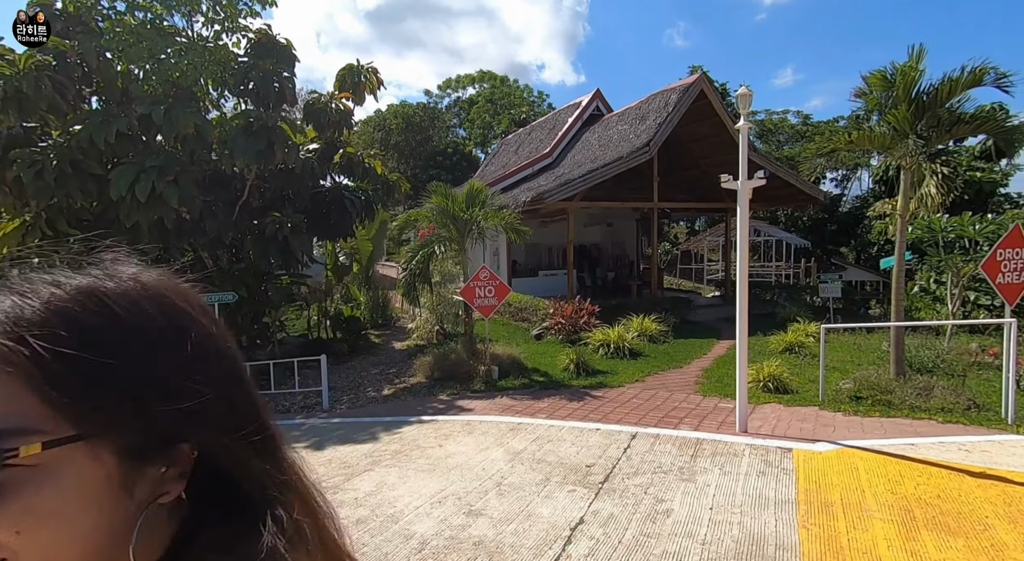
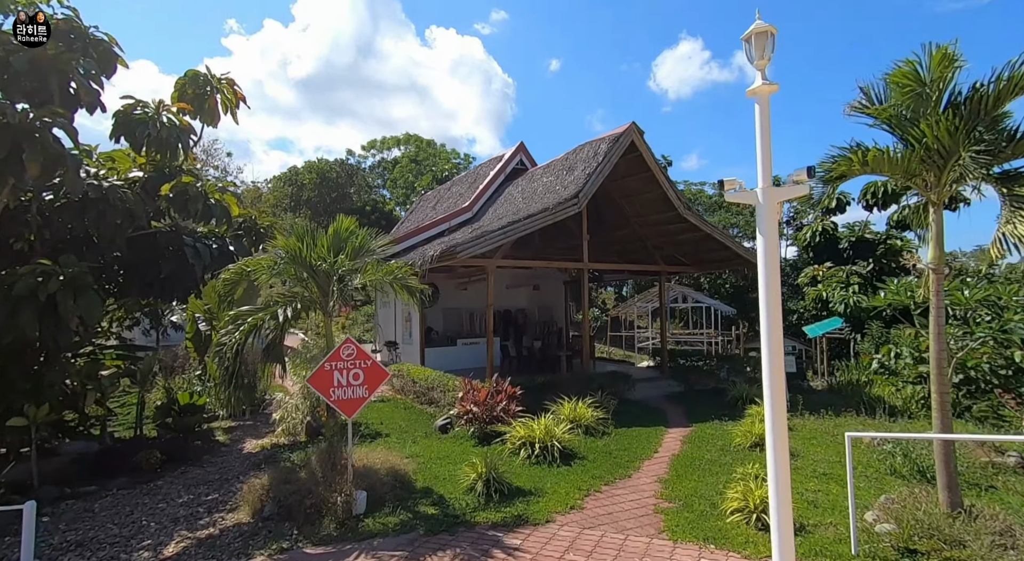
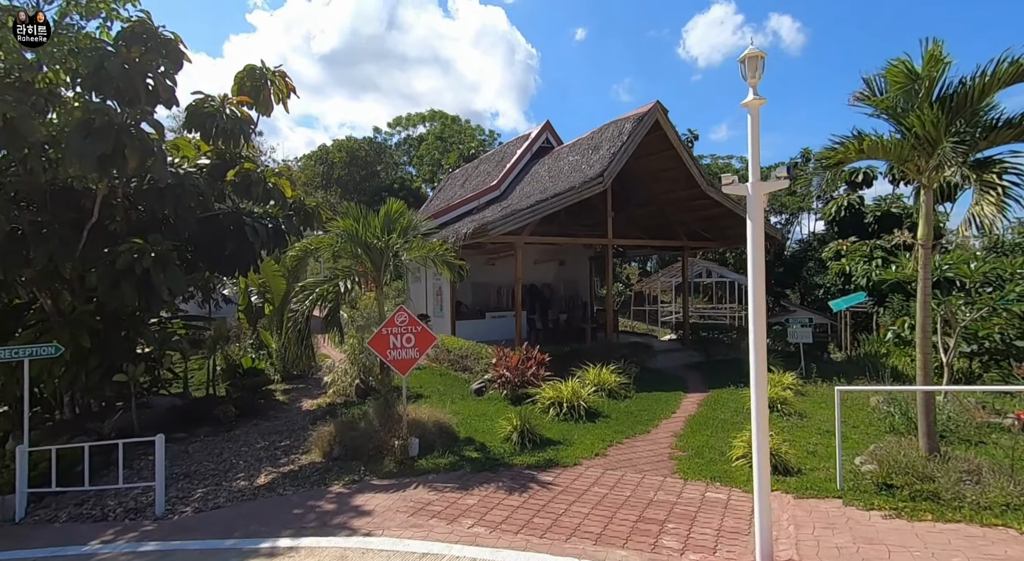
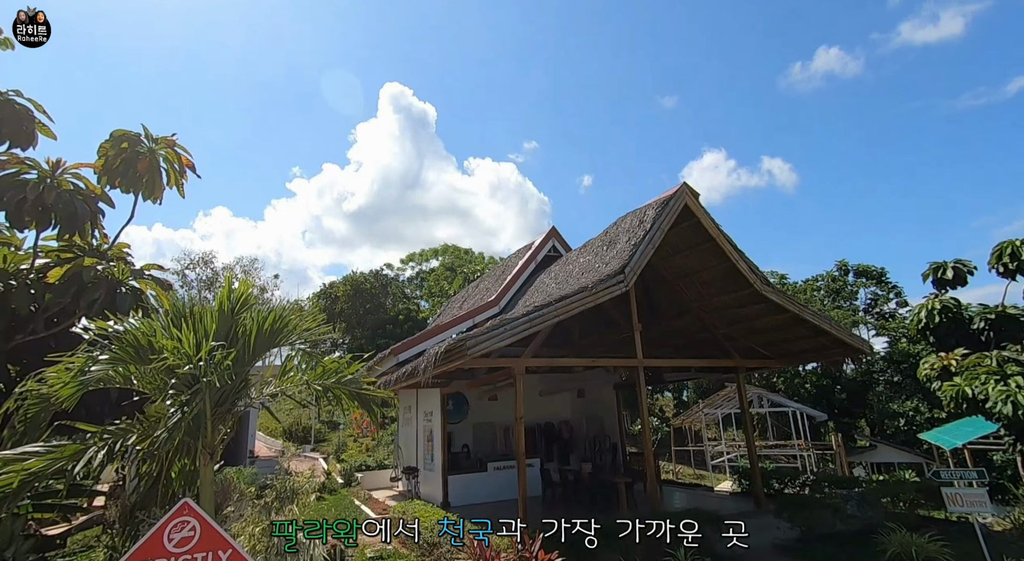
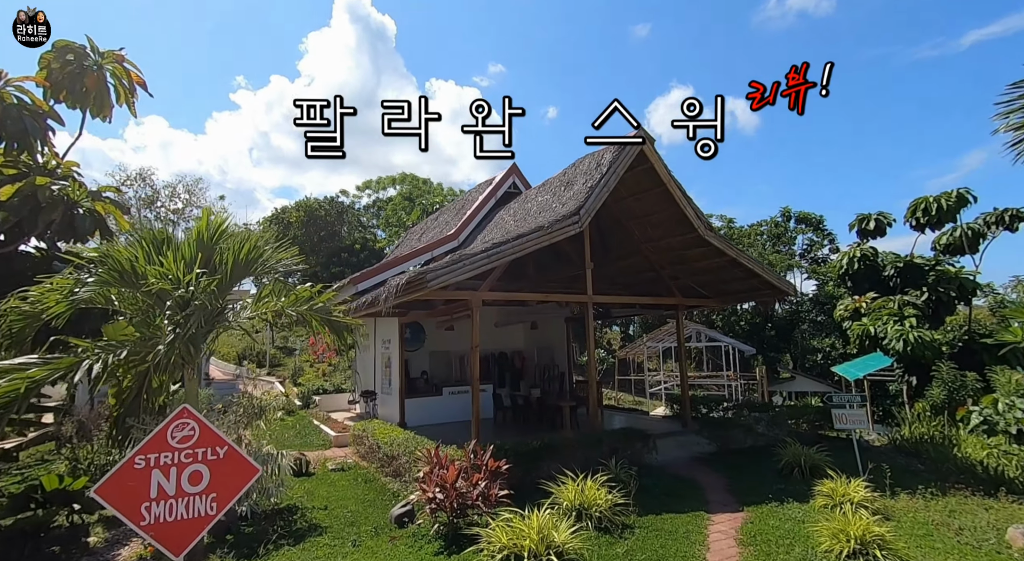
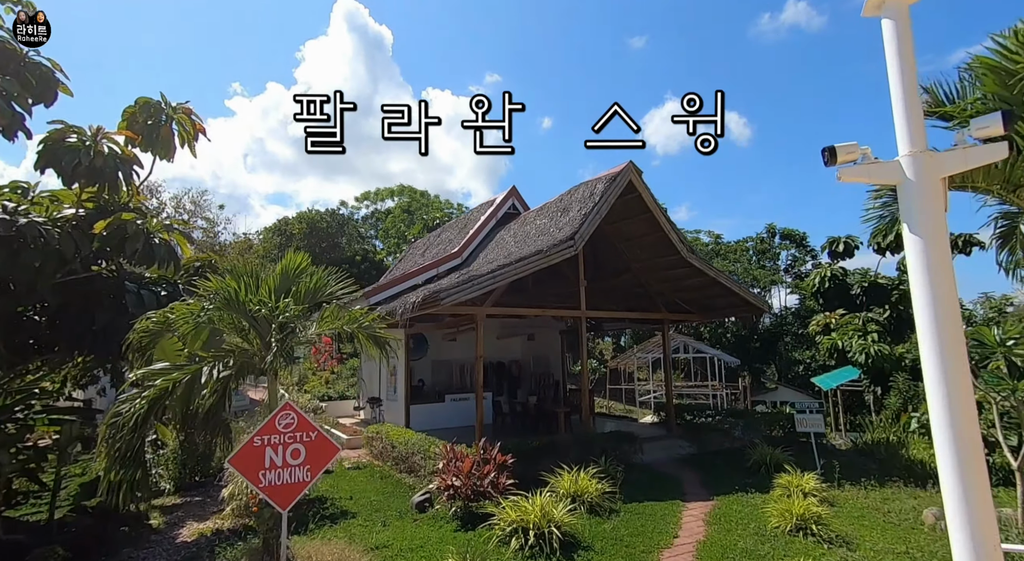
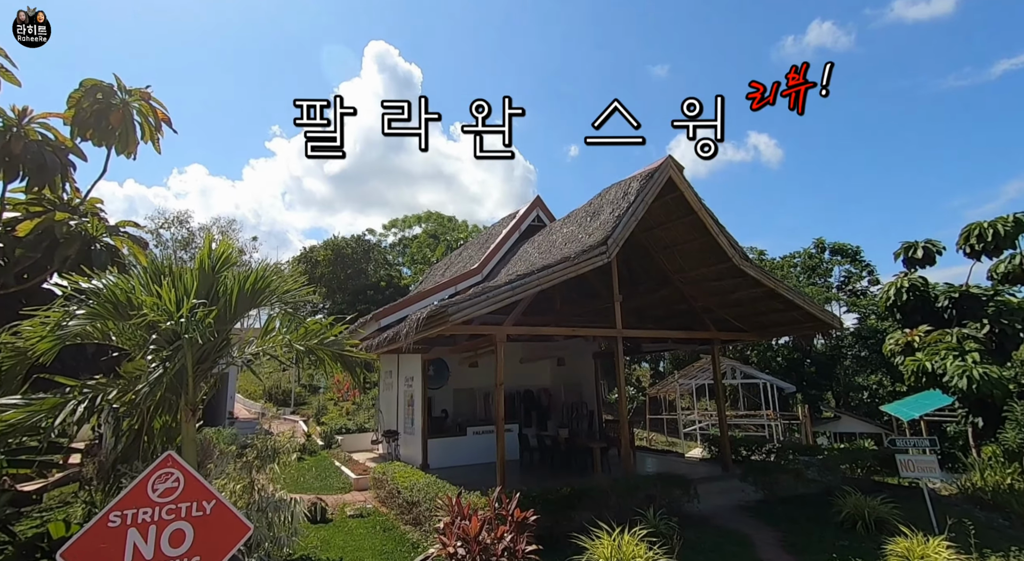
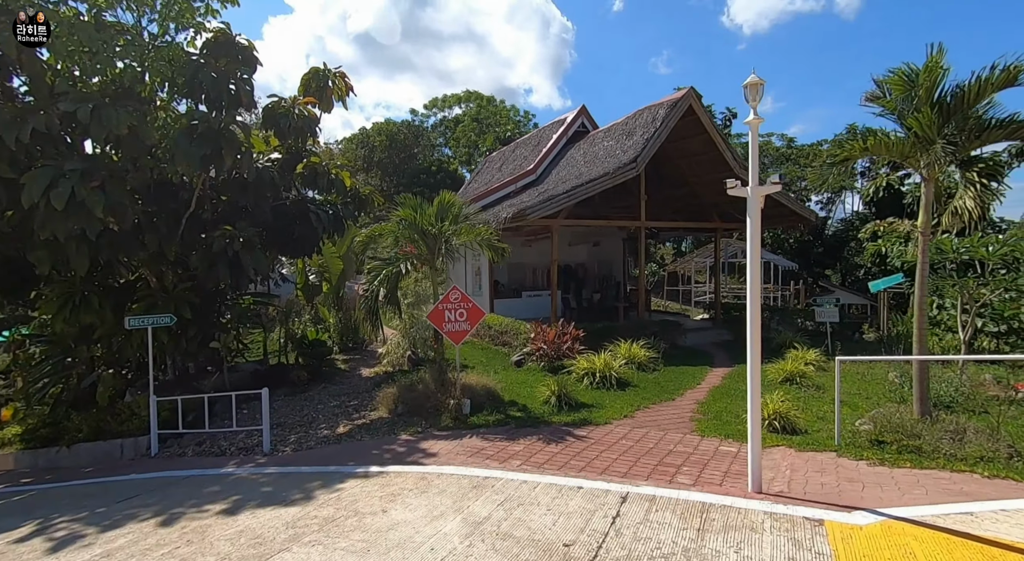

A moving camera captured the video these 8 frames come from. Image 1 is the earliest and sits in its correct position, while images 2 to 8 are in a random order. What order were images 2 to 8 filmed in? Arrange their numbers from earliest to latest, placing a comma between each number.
8, 3, 2, 6, 5, 7, 4
